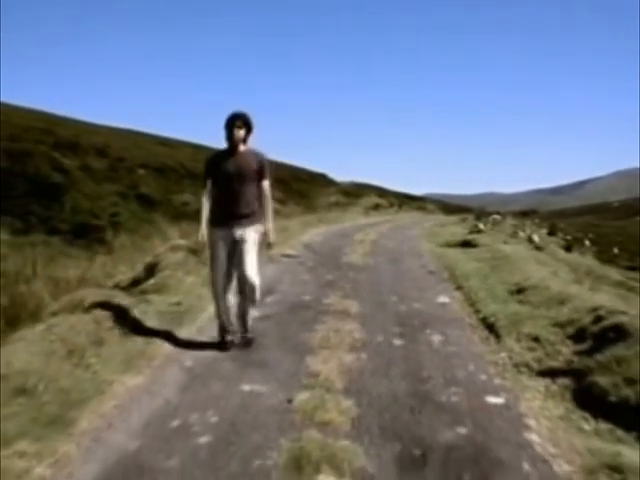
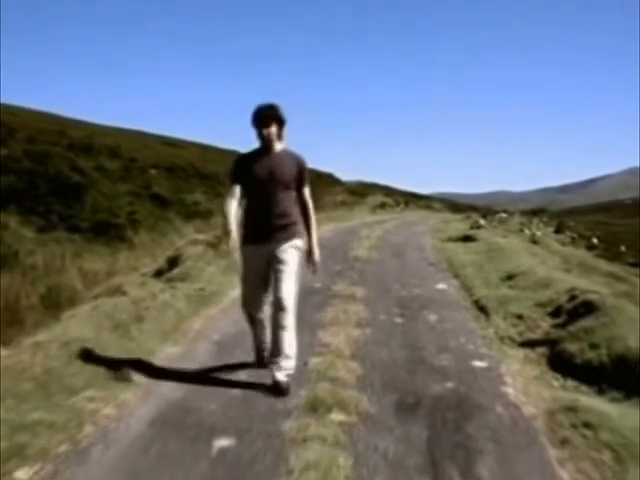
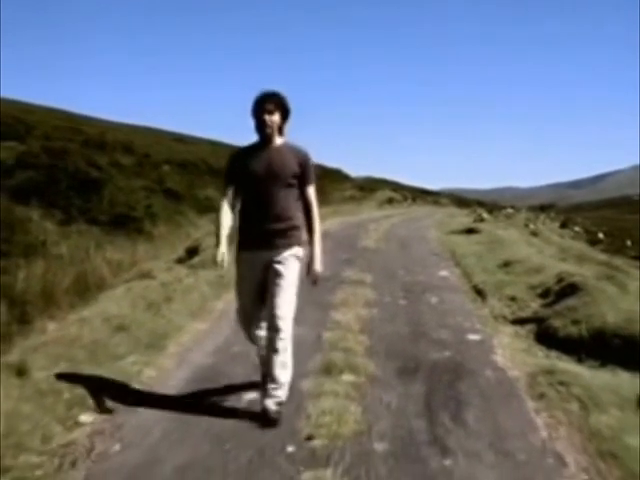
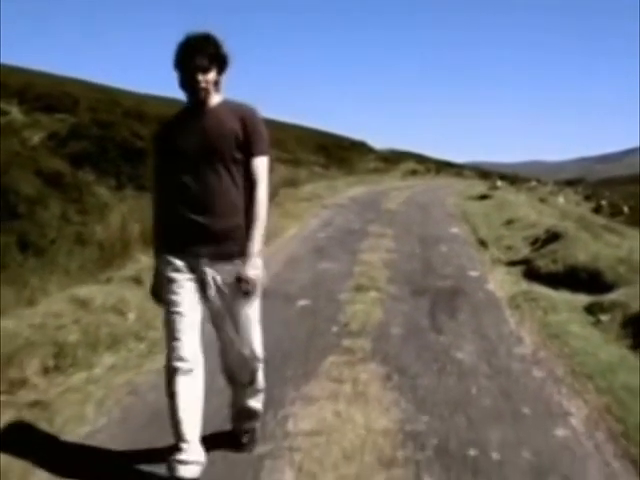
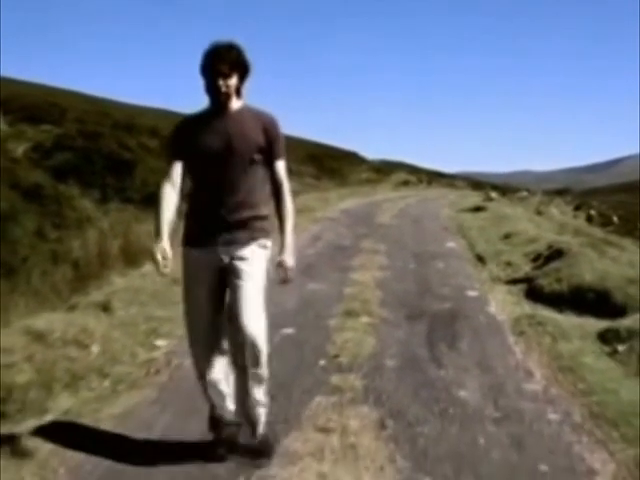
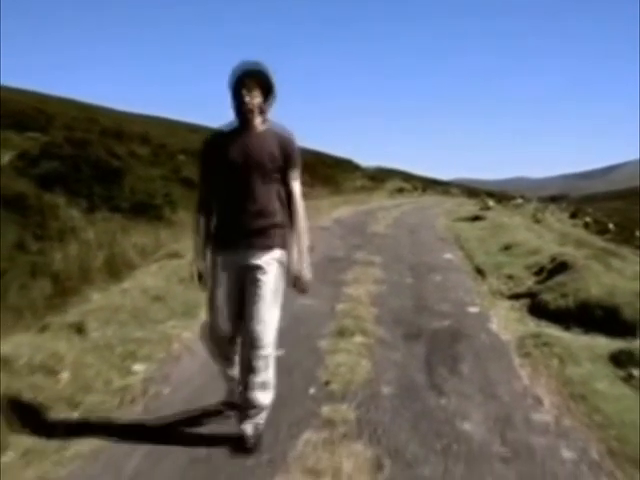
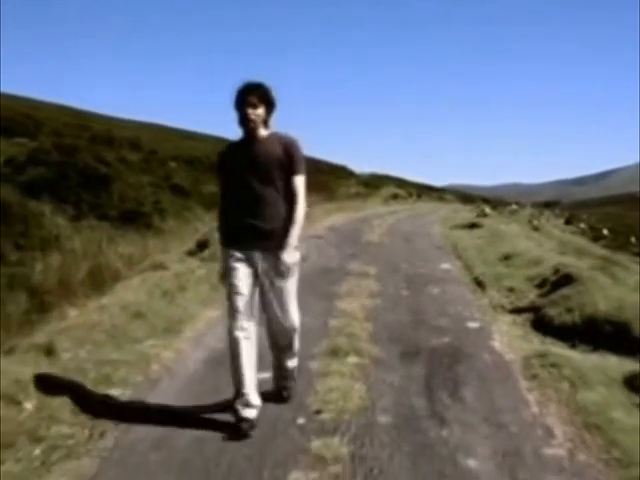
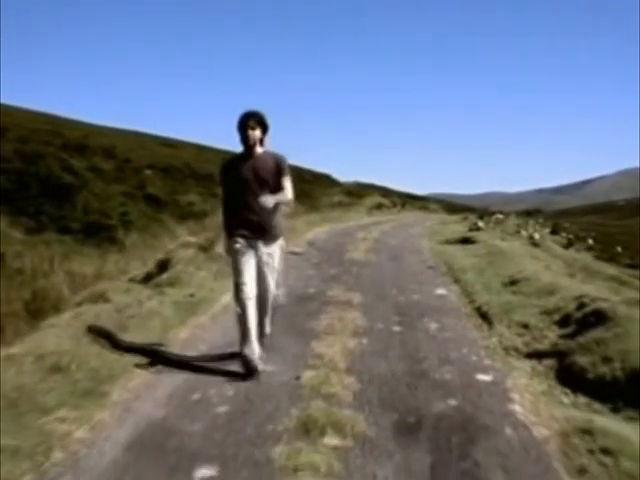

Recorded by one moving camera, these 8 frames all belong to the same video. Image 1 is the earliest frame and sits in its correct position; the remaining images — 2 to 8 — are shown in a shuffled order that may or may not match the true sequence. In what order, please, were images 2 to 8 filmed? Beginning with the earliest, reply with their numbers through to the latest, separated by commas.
8, 2, 3, 7, 6, 5, 4
